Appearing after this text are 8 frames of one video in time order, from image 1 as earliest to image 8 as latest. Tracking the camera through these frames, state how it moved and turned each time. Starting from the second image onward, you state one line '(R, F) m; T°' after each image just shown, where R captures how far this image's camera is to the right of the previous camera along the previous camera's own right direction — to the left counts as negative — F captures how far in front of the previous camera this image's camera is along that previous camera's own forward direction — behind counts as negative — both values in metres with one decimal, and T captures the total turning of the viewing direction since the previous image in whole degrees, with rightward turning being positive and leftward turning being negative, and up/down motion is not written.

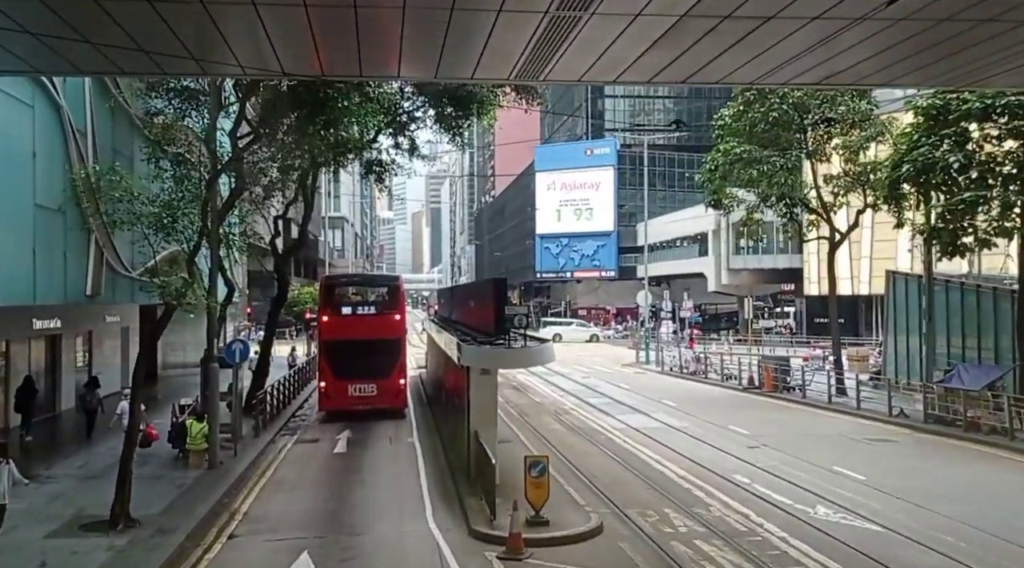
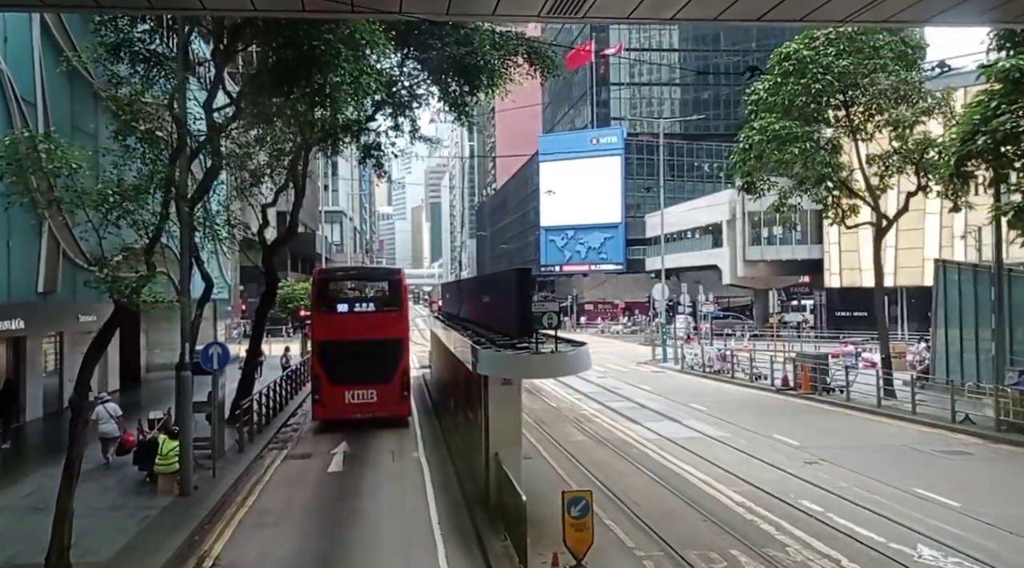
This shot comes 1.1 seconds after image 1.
(-0.4, +2.2) m; 0°
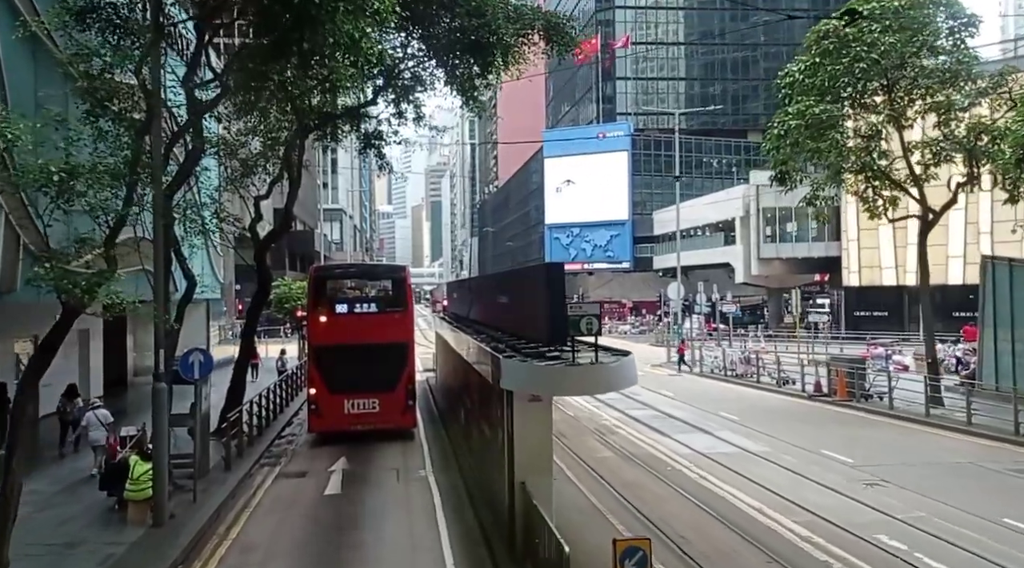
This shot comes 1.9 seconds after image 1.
(-0.3, +1.7) m; 0°
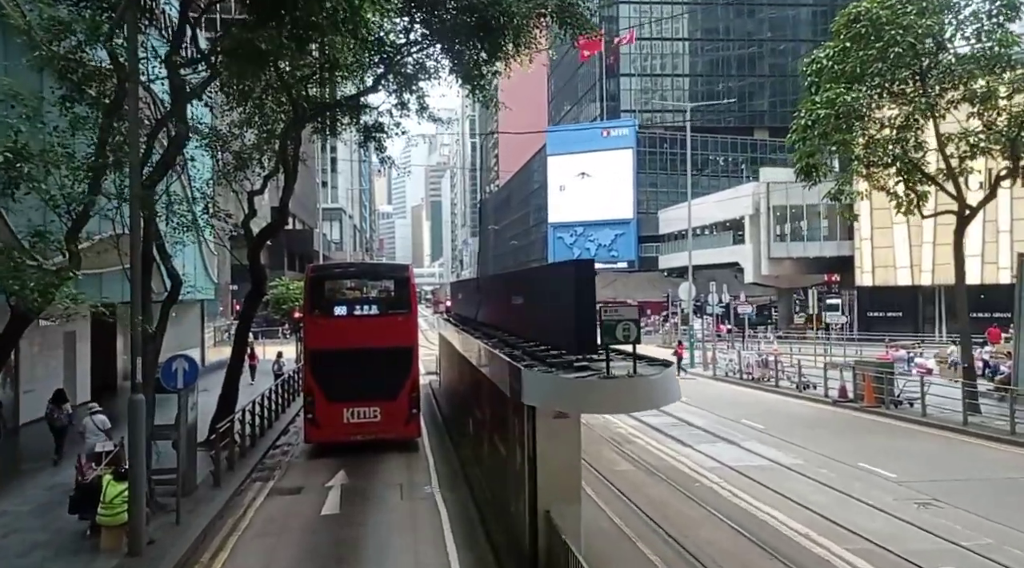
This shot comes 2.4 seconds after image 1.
(-0.2, +1.1) m; 0°
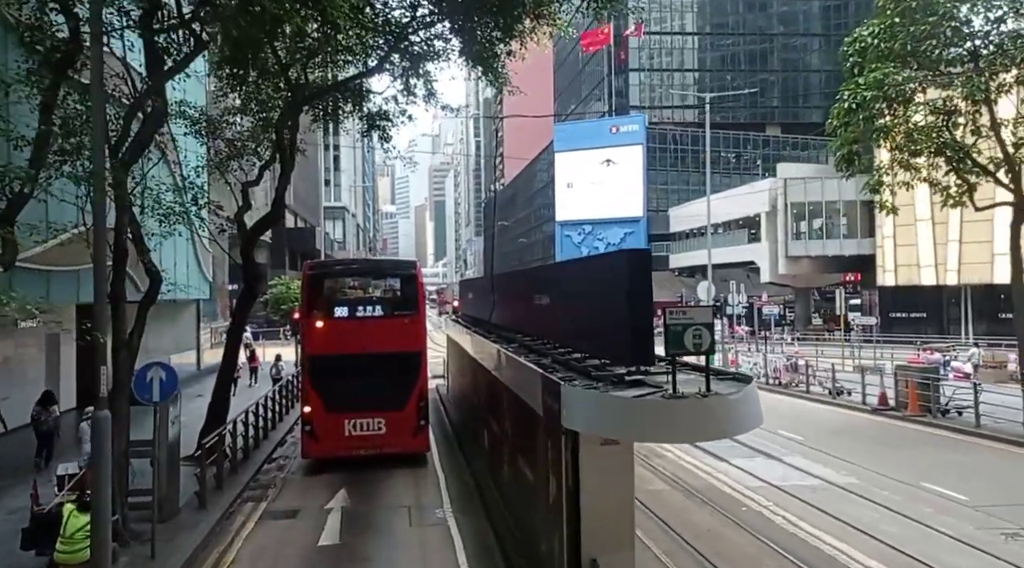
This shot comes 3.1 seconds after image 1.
(-0.3, +1.5) m; 0°
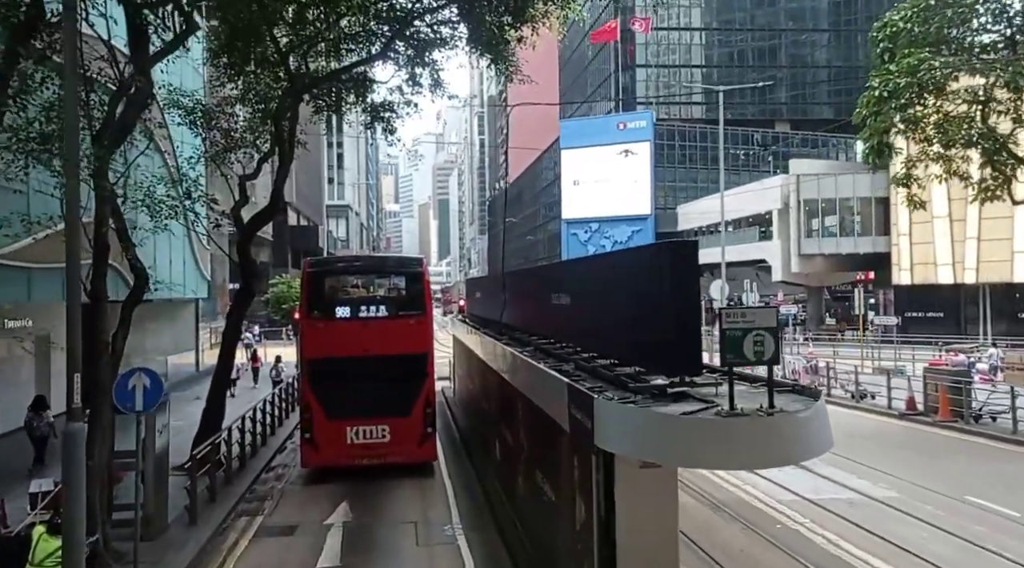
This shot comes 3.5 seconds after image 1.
(-0.2, +0.9) m; 0°
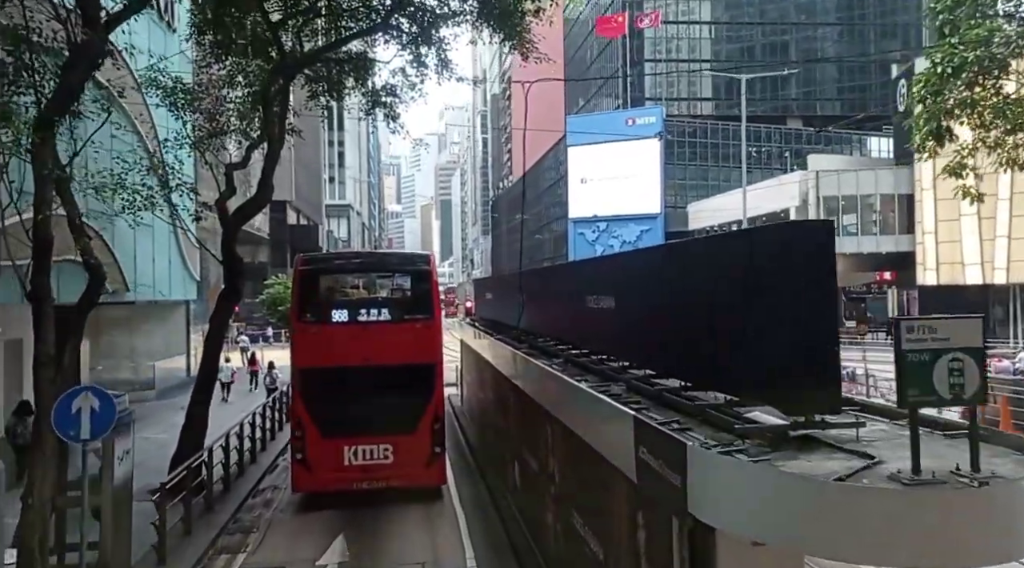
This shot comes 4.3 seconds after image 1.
(-0.3, +1.7) m; 0°
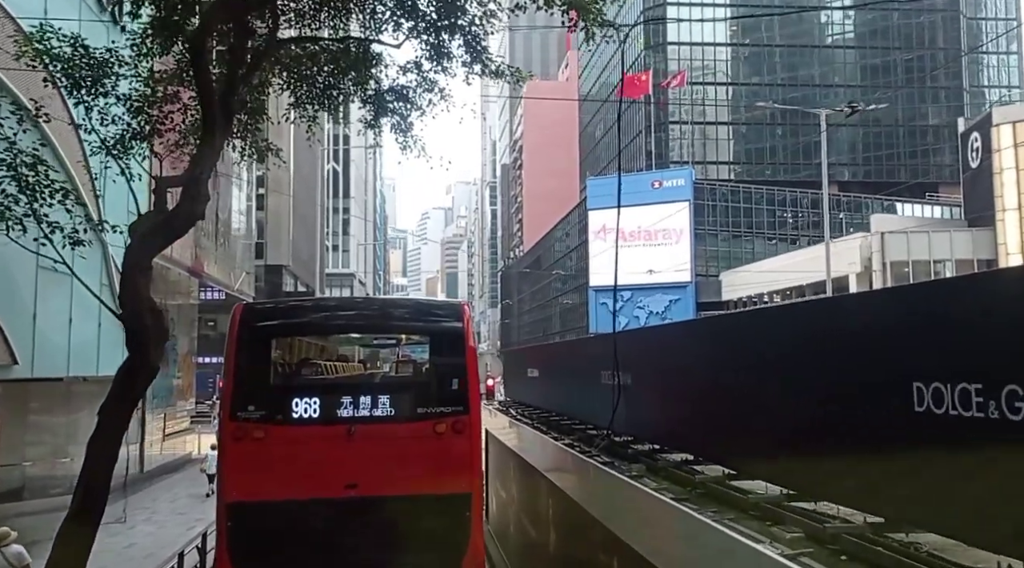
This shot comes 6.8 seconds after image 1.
(-0.8, +5.1) m; 0°
